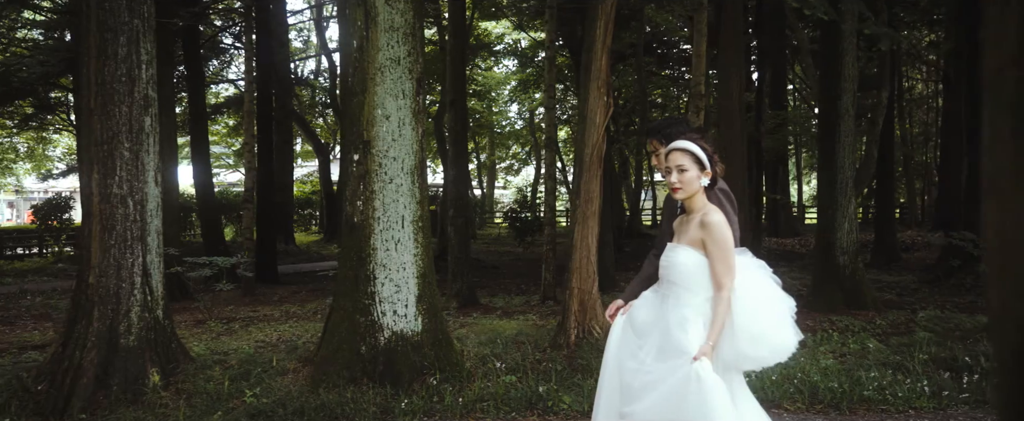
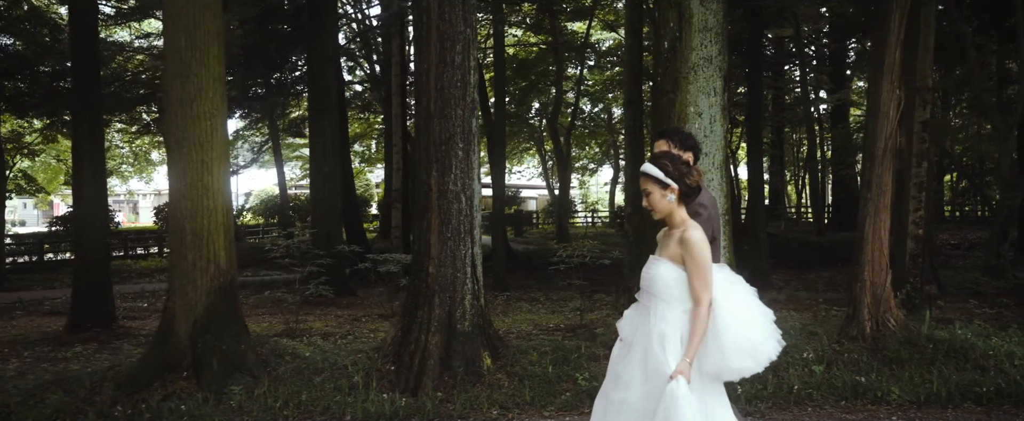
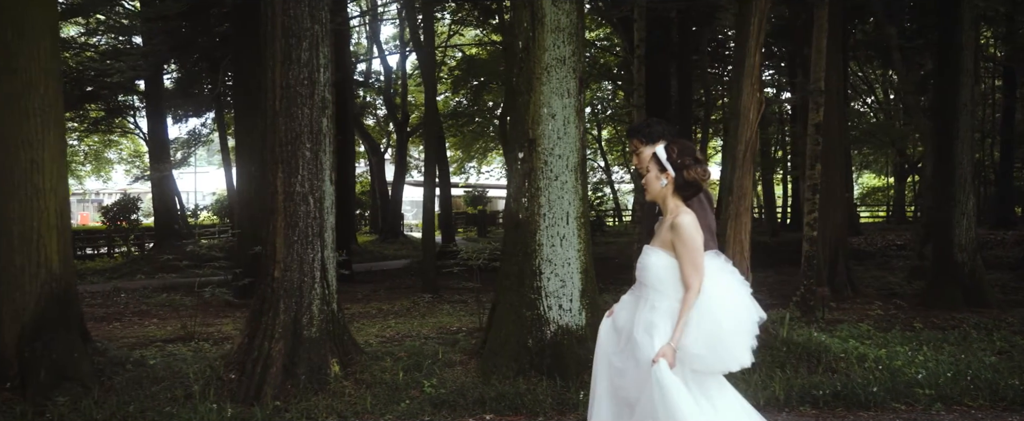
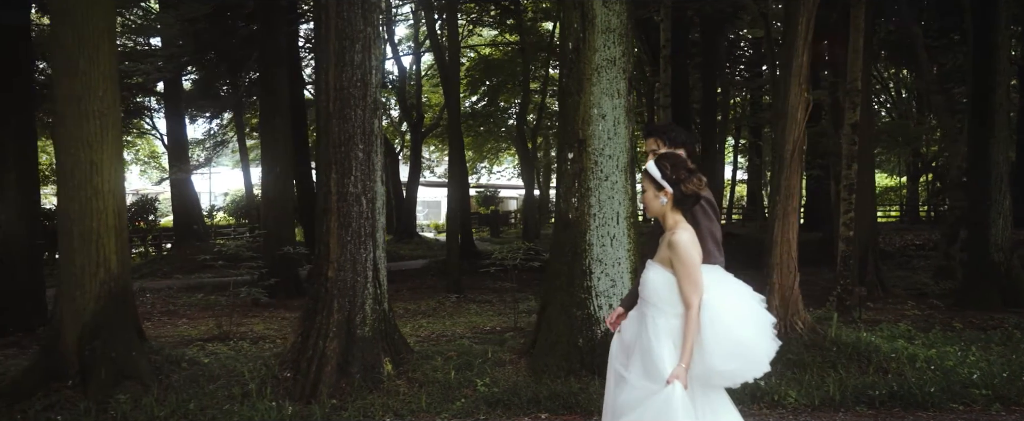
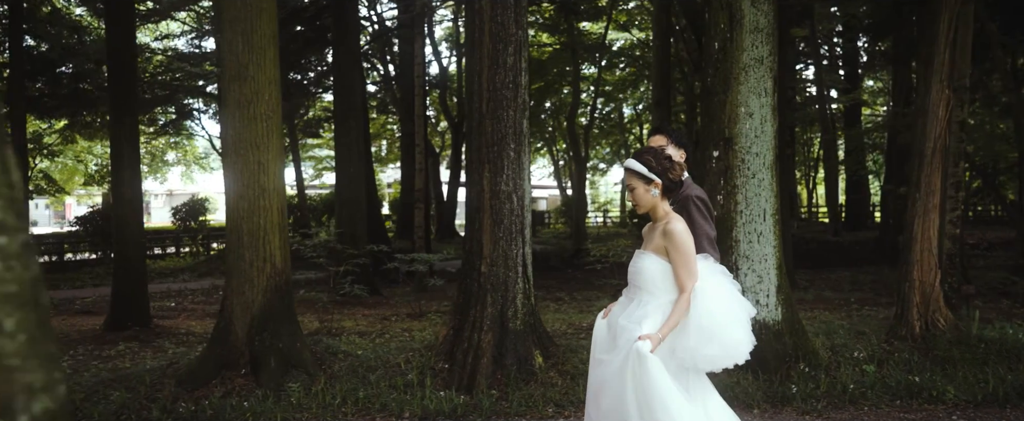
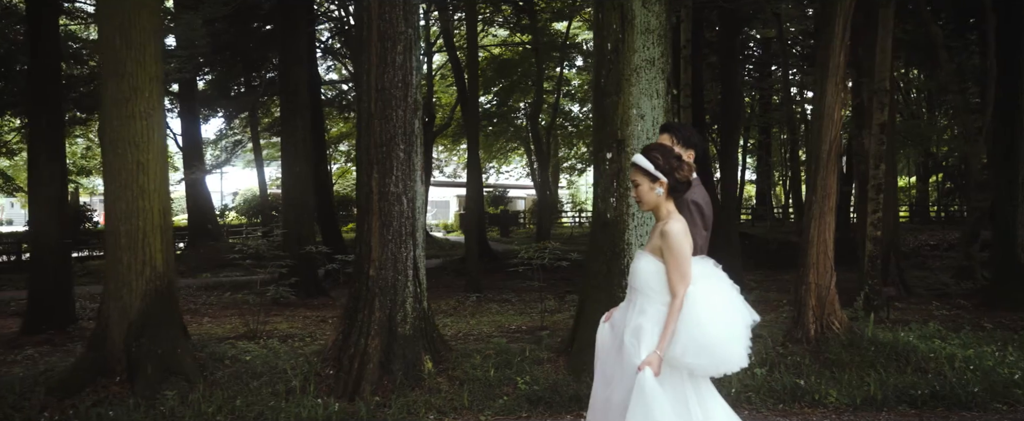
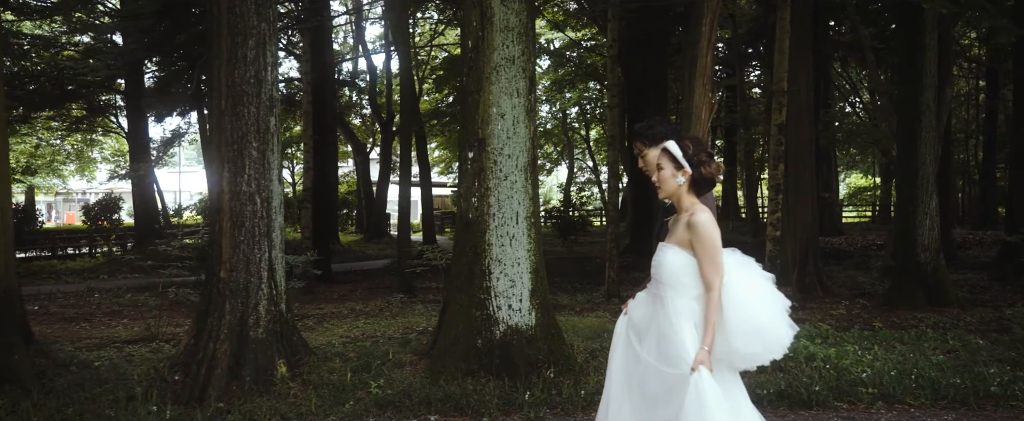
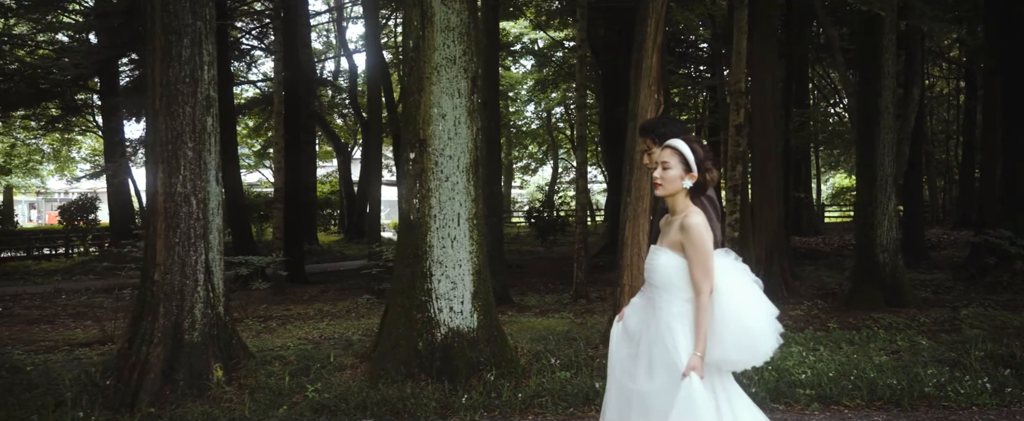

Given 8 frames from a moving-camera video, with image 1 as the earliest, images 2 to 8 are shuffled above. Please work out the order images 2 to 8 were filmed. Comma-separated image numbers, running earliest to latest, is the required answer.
8, 7, 3, 4, 6, 2, 5
